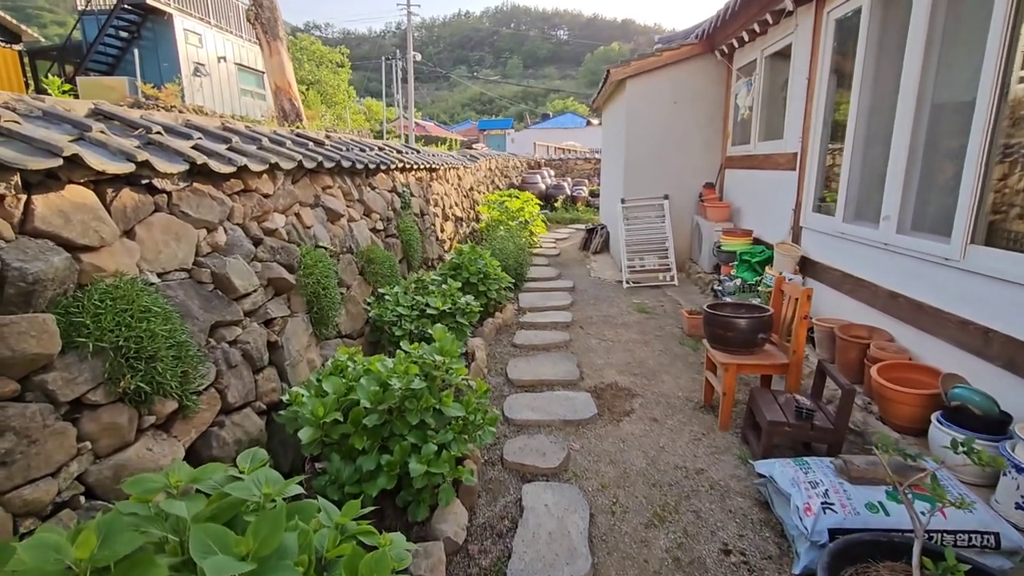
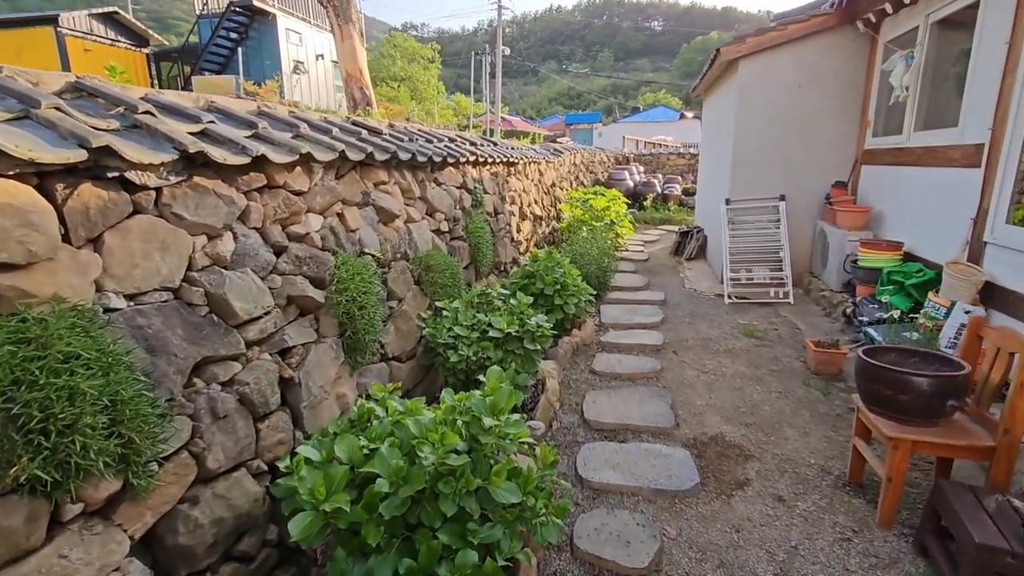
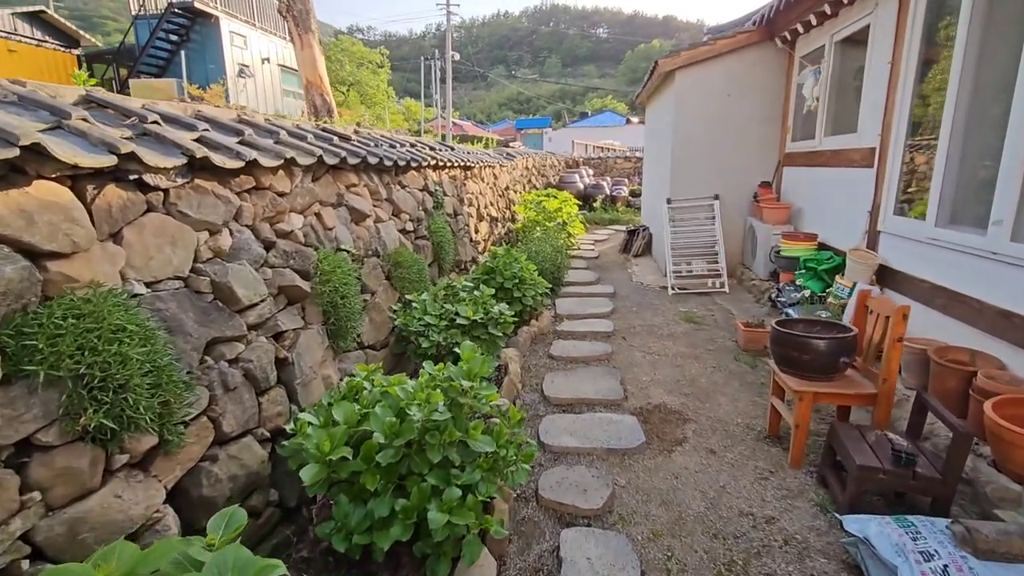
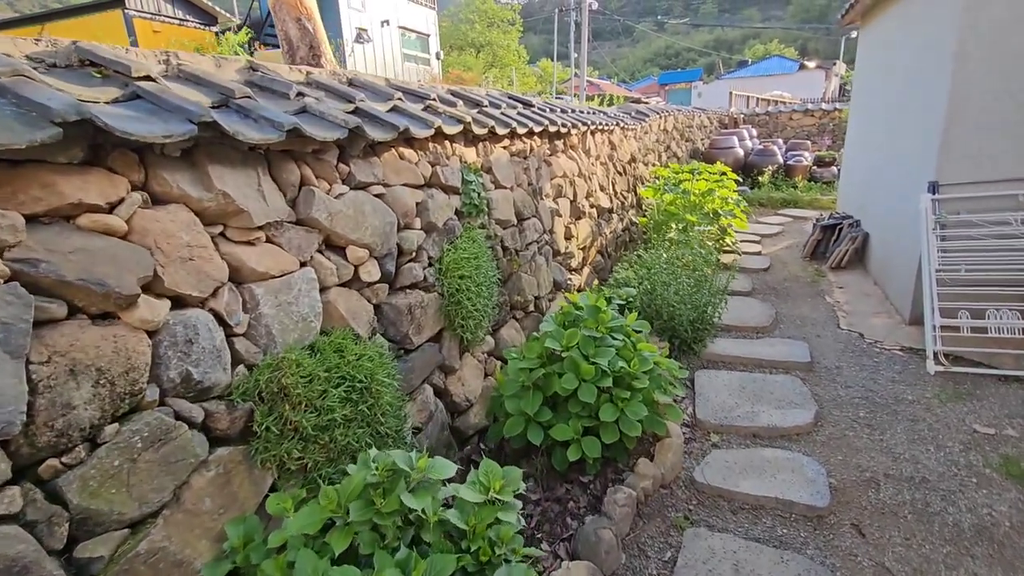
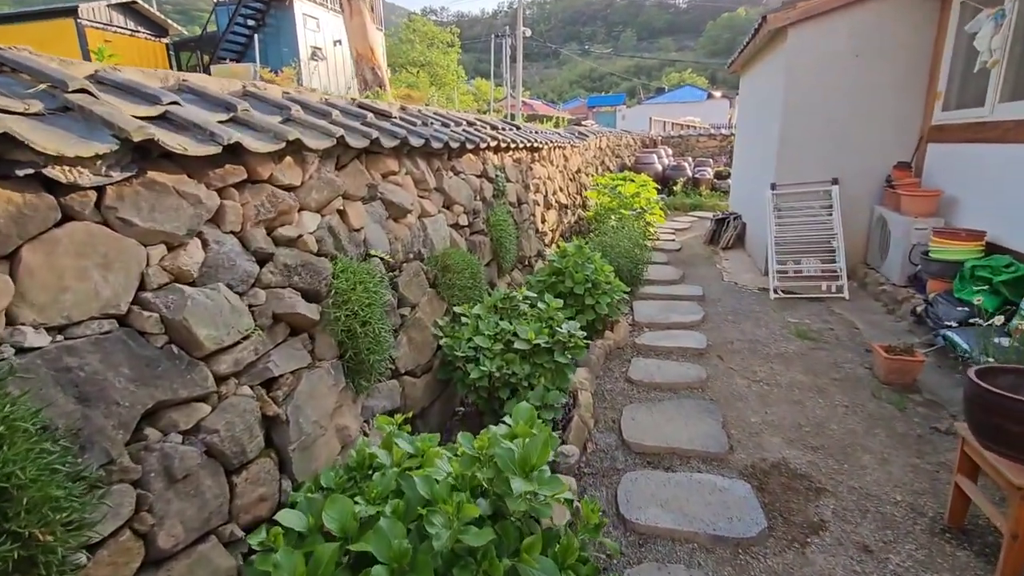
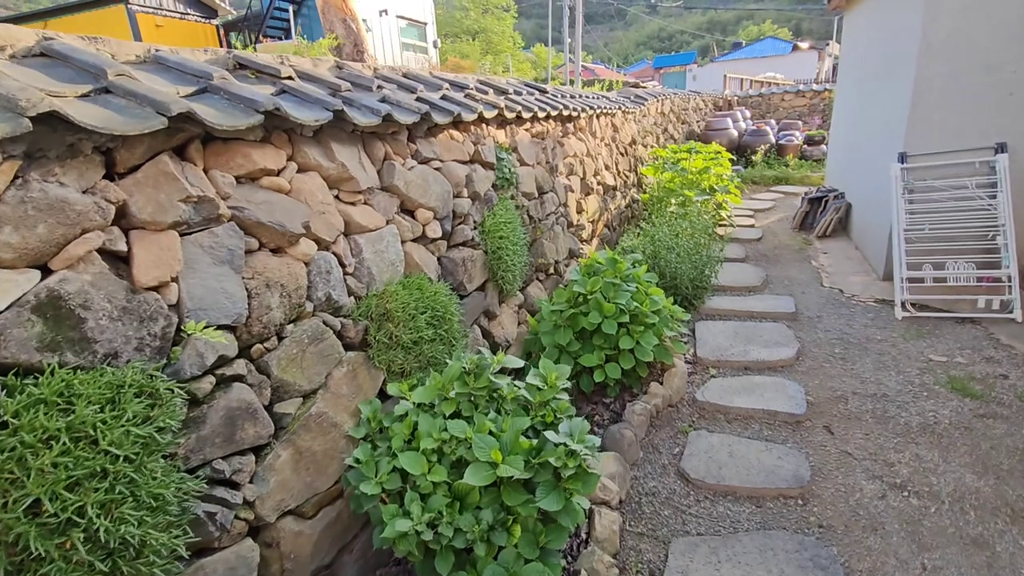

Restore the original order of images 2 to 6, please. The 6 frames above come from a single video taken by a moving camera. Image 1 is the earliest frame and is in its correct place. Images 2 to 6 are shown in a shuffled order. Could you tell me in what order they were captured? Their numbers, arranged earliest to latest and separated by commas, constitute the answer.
3, 2, 5, 6, 4
